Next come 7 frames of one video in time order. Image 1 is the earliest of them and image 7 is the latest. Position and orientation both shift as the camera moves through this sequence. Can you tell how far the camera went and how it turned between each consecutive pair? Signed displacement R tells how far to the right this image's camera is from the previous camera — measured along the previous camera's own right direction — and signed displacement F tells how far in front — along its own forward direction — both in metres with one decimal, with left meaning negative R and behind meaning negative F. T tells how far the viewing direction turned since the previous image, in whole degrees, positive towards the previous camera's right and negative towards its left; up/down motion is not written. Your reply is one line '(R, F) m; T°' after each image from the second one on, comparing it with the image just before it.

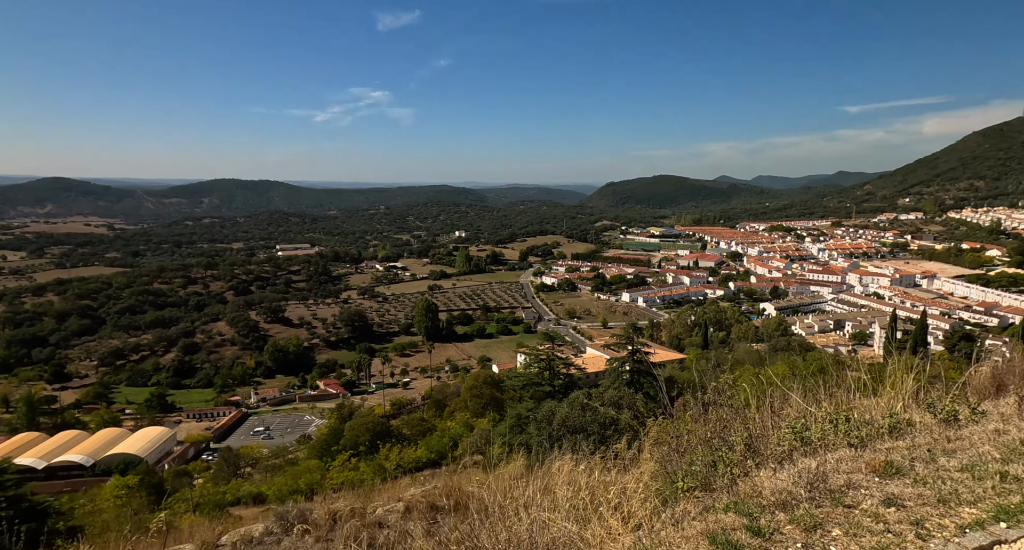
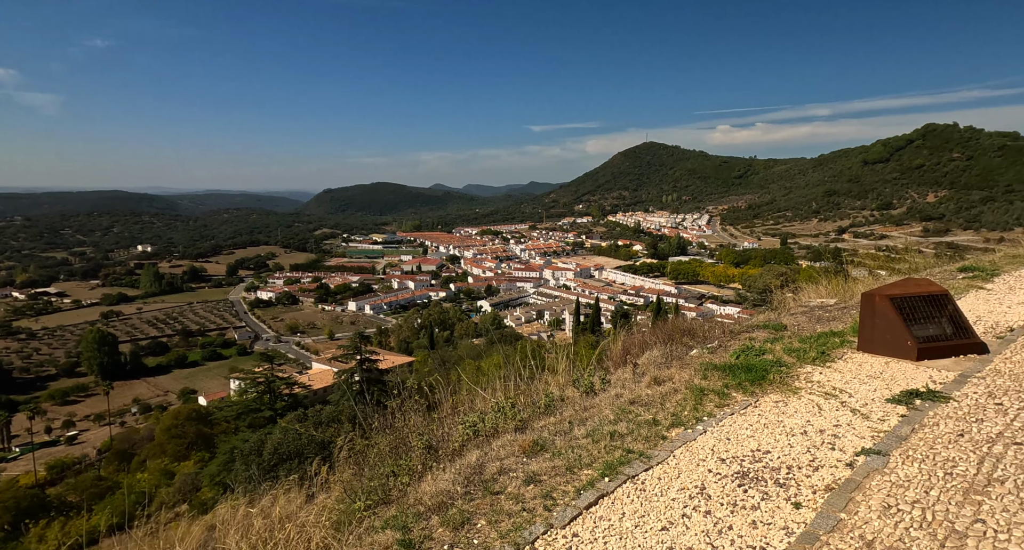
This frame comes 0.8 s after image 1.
(+0.5, +0.1) m; +28°
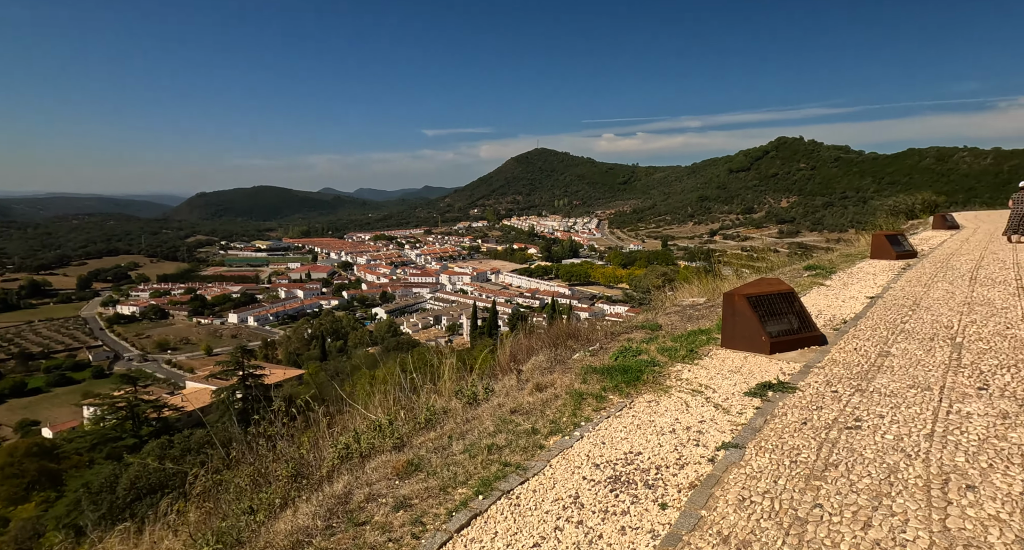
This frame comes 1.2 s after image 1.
(+0.2, +0.1) m; +11°
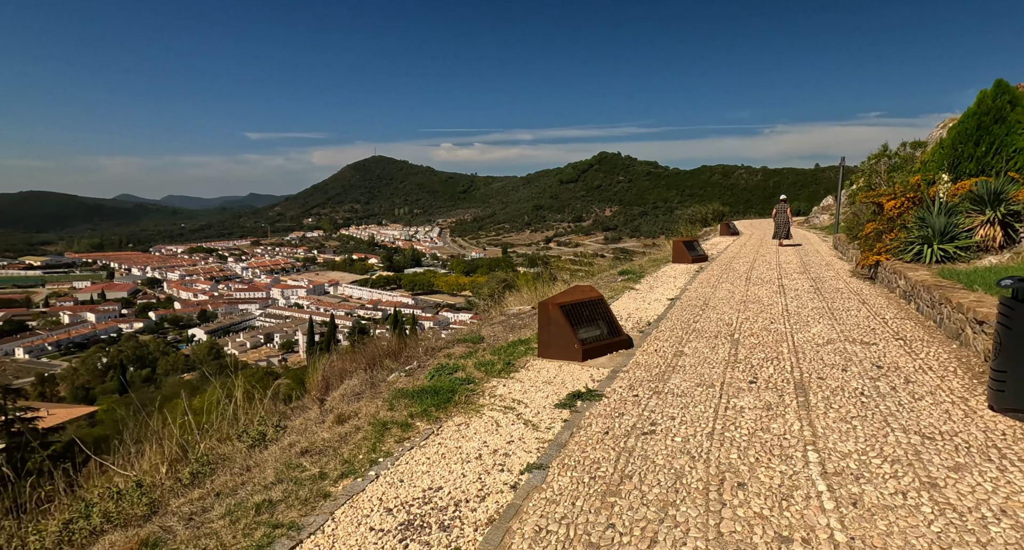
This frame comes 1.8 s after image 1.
(+0.3, +0.3) m; +16°
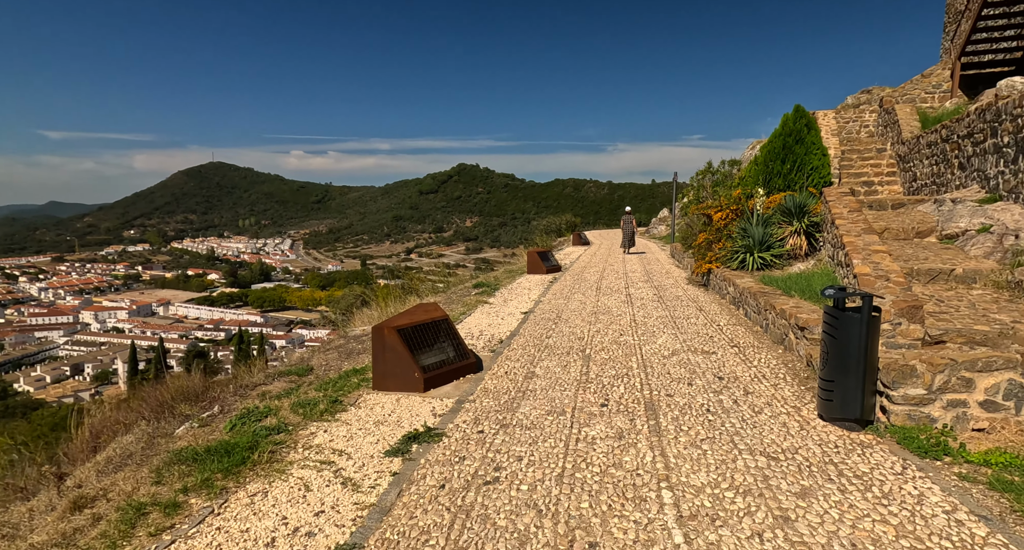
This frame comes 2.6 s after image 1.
(+0.3, +0.5) m; +15°
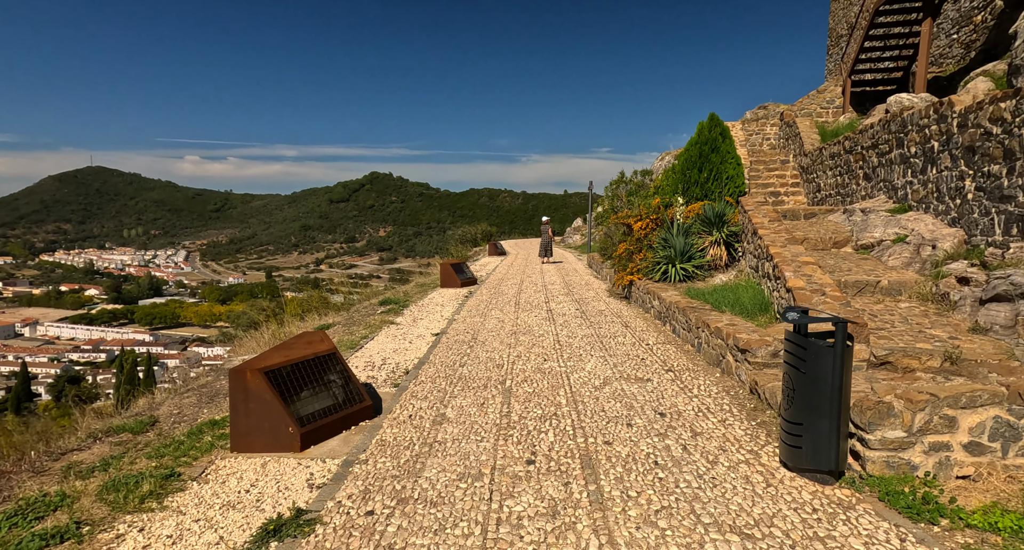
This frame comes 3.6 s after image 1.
(+0.1, +0.8) m; +9°
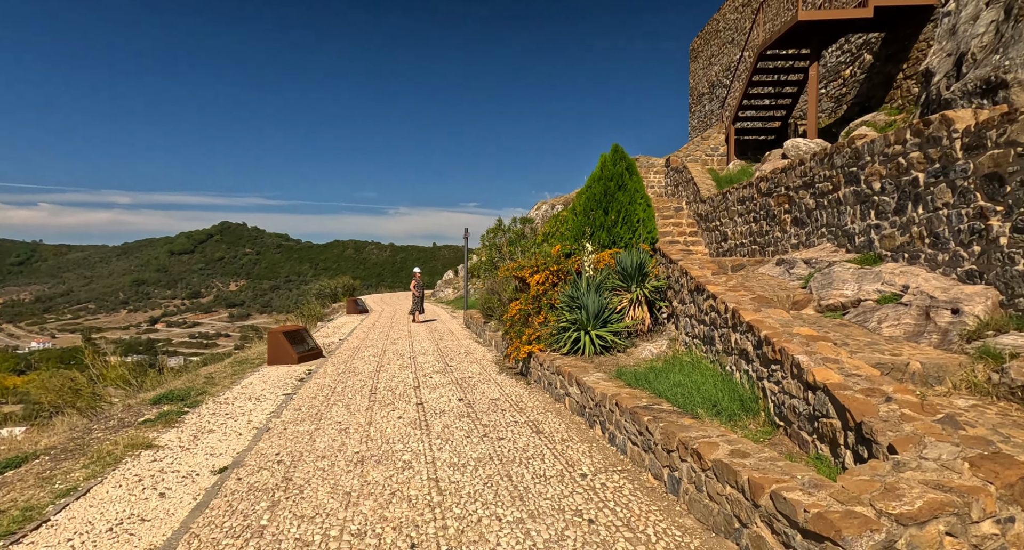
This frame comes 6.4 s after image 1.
(+0.2, +2.4) m; +14°
